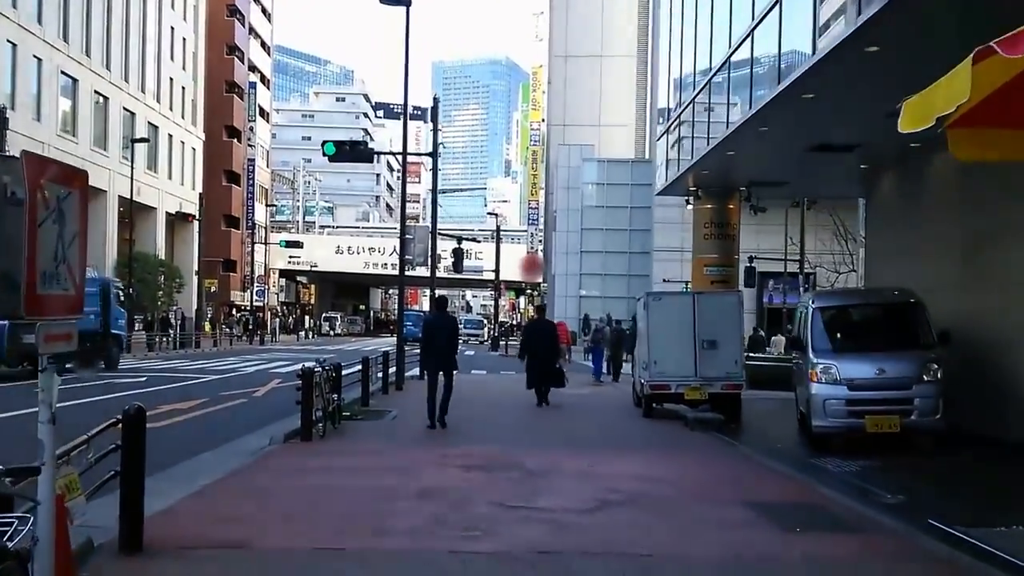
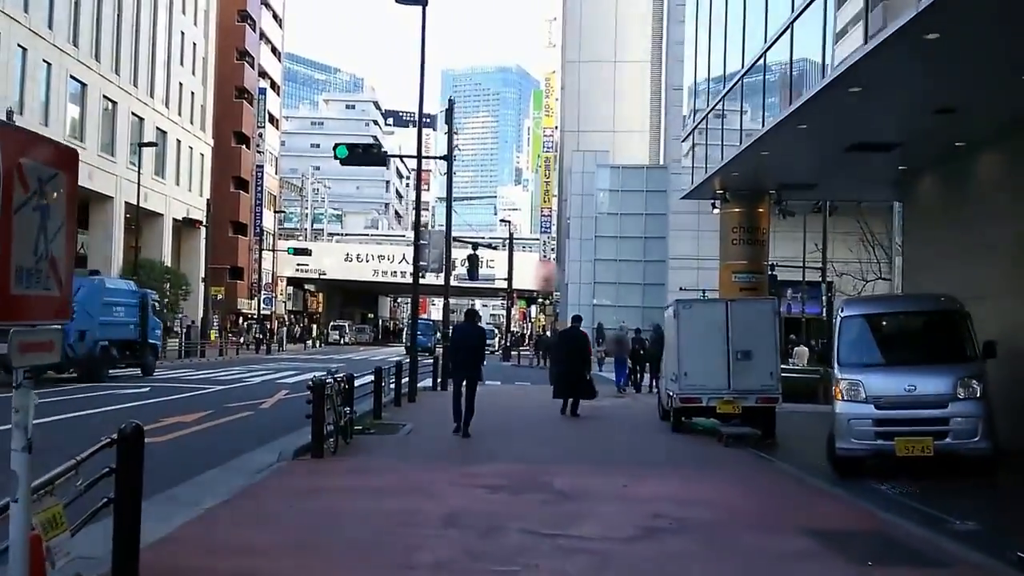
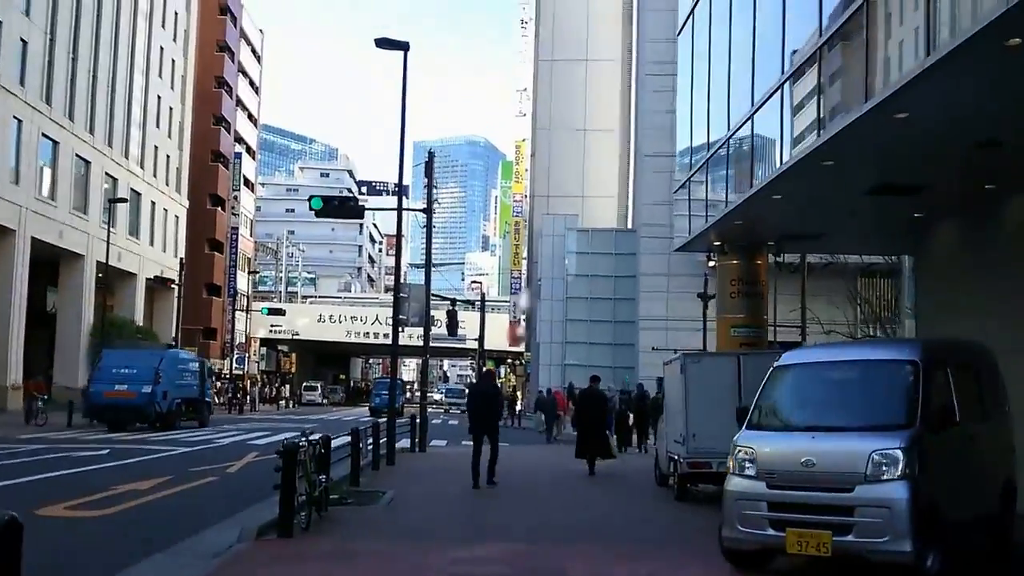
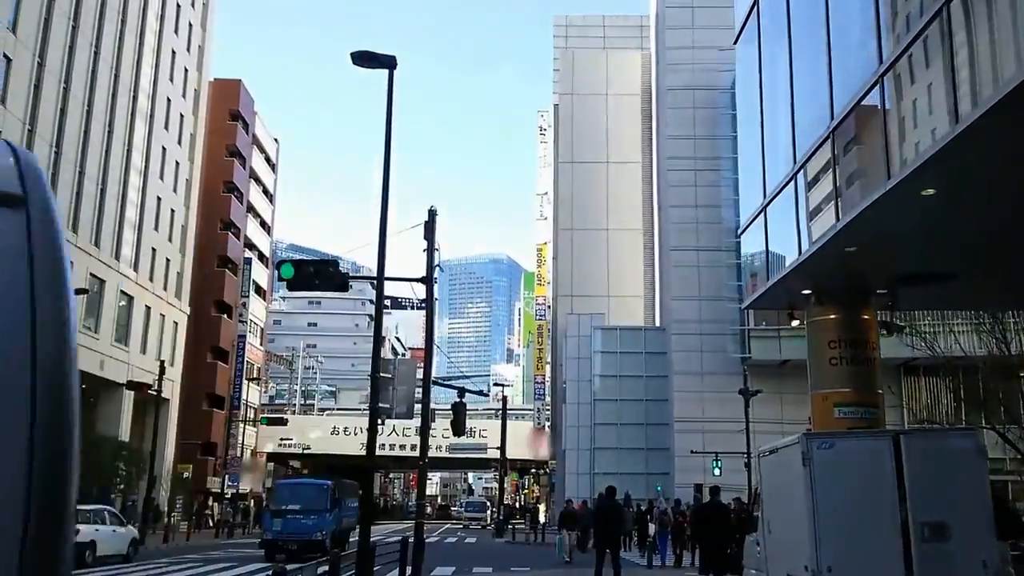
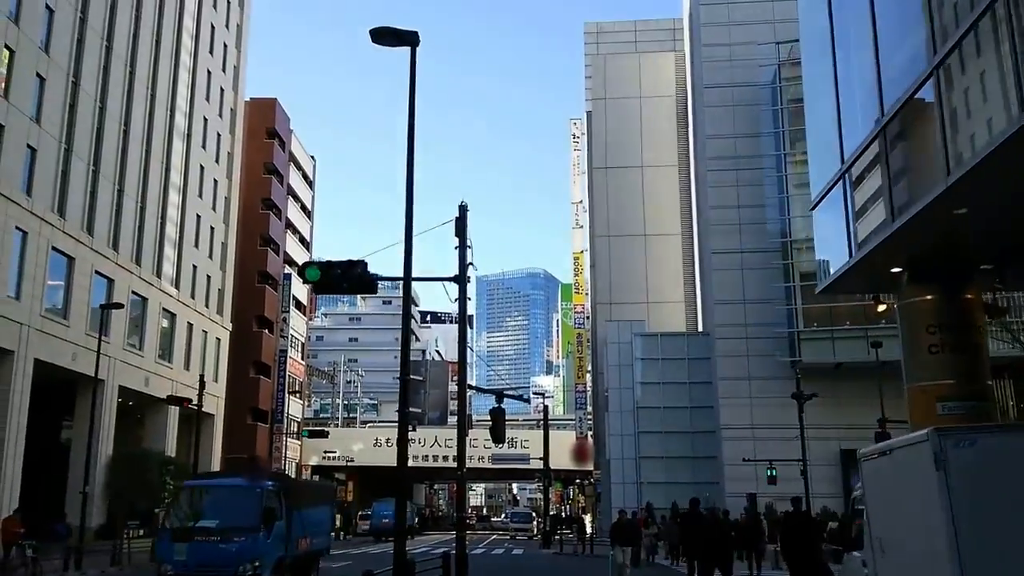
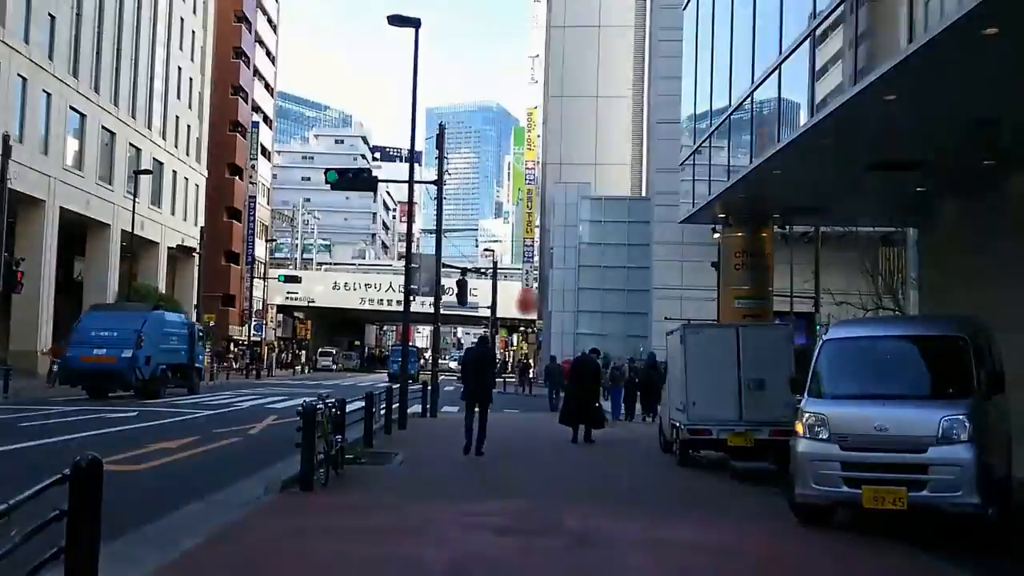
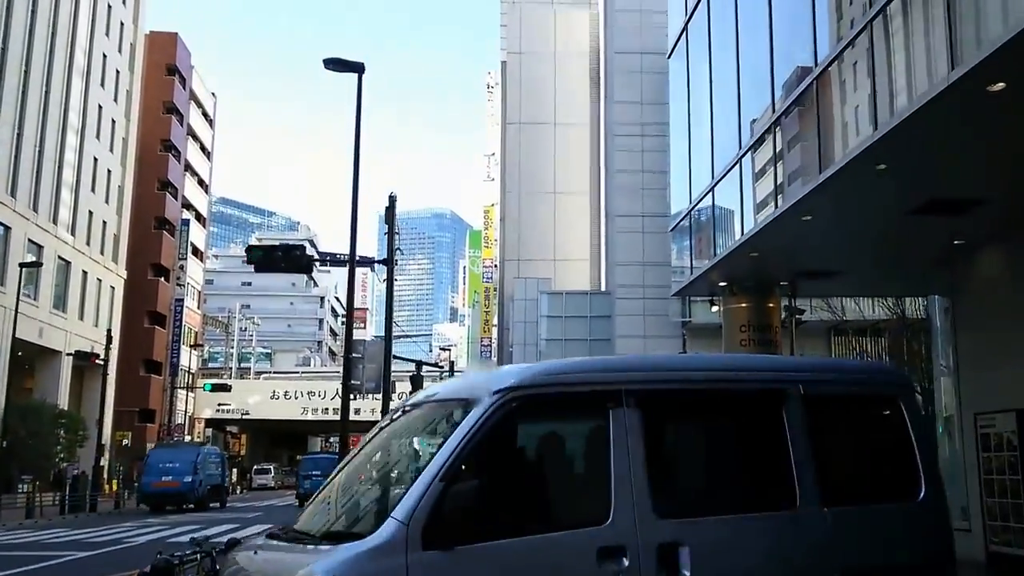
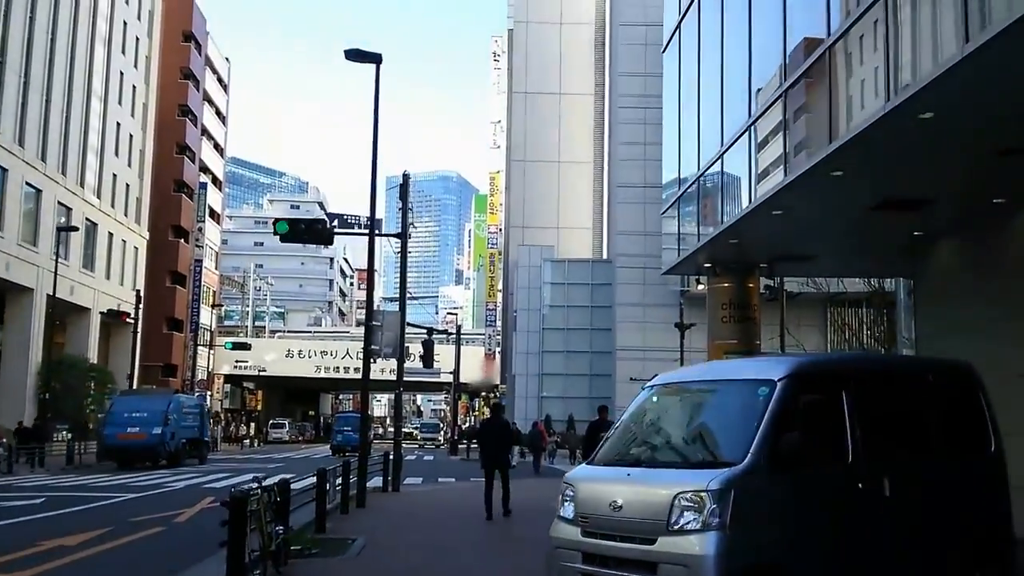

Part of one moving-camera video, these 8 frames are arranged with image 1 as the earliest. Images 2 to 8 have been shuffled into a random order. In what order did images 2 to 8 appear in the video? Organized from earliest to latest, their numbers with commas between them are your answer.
2, 6, 3, 8, 7, 4, 5
